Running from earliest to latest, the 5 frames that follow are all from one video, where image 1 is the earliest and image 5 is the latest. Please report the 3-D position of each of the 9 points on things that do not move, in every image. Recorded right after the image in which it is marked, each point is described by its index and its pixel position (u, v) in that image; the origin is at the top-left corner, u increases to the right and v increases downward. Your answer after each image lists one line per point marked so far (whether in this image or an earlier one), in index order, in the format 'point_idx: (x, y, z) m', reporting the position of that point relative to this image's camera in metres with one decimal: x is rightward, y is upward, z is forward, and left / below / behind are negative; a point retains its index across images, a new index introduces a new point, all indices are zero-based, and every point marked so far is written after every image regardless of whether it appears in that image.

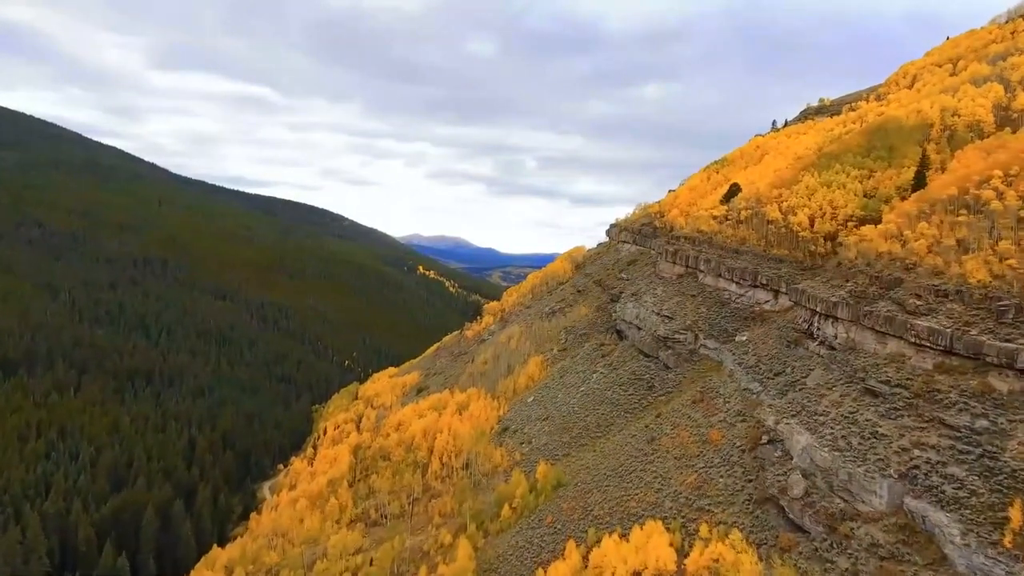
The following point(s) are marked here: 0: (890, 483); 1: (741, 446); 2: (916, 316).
0: (+7.9, -4.1, +12.2) m
1: (+6.5, -4.5, +16.6) m
2: (+10.3, -0.7, +14.9) m
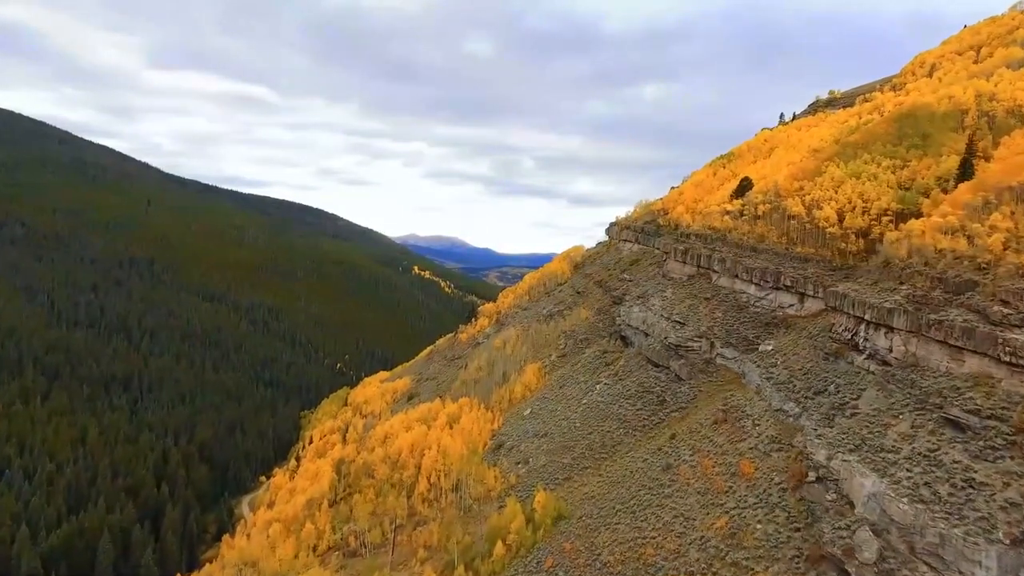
0: (+7.8, -4.2, +9.3) m
1: (+6.4, -4.6, +13.7) m
2: (+10.2, -0.8, +12.1) m
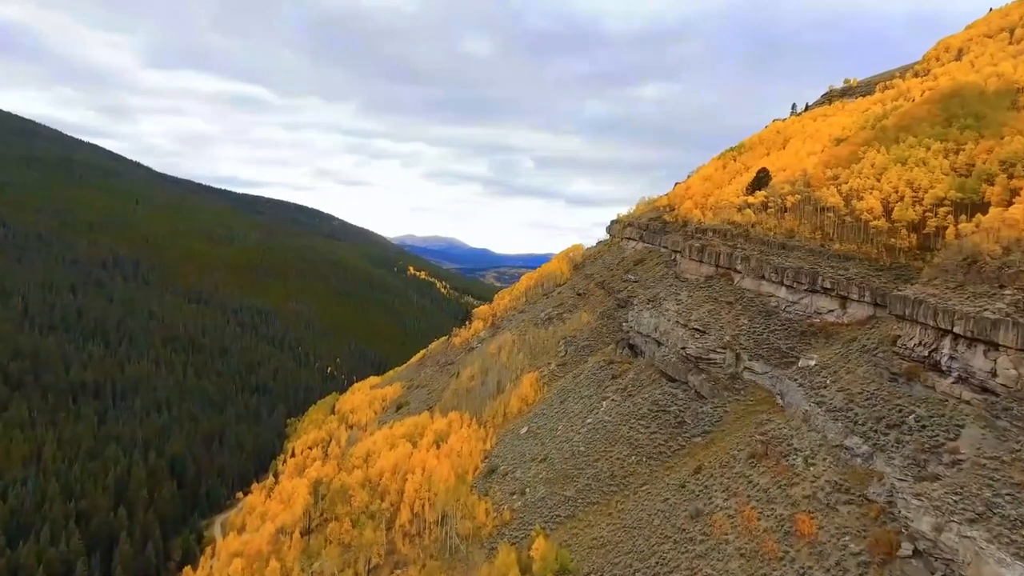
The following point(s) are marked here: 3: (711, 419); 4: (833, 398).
0: (+7.6, -4.3, +5.9) m
1: (+6.2, -4.7, +10.3) m
2: (+10.0, -0.9, +8.7) m
3: (+6.7, -4.4, +19.6) m
4: (+8.2, -2.8, +14.8) m
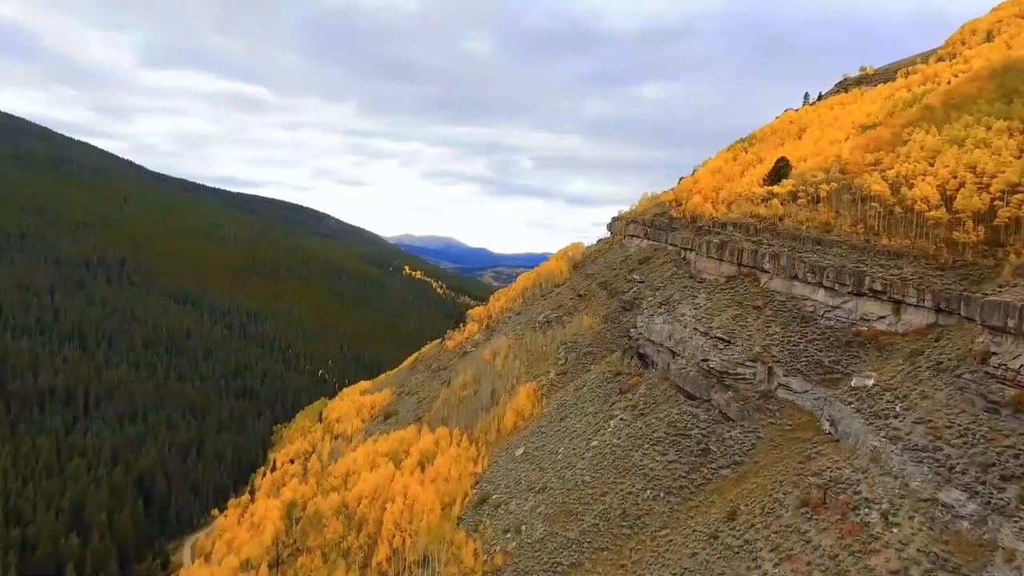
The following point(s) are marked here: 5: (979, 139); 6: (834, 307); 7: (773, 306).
0: (+7.4, -4.4, +2.7) m
1: (+6.0, -4.8, +7.1) m
2: (+9.8, -1.0, +5.5) m
3: (+6.5, -4.5, +16.4) m
4: (+8.0, -2.9, +11.6) m
5: (+15.4, +4.9, +19.3) m
6: (+9.9, -0.6, +18.1) m
7: (+8.8, -0.6, +19.5) m
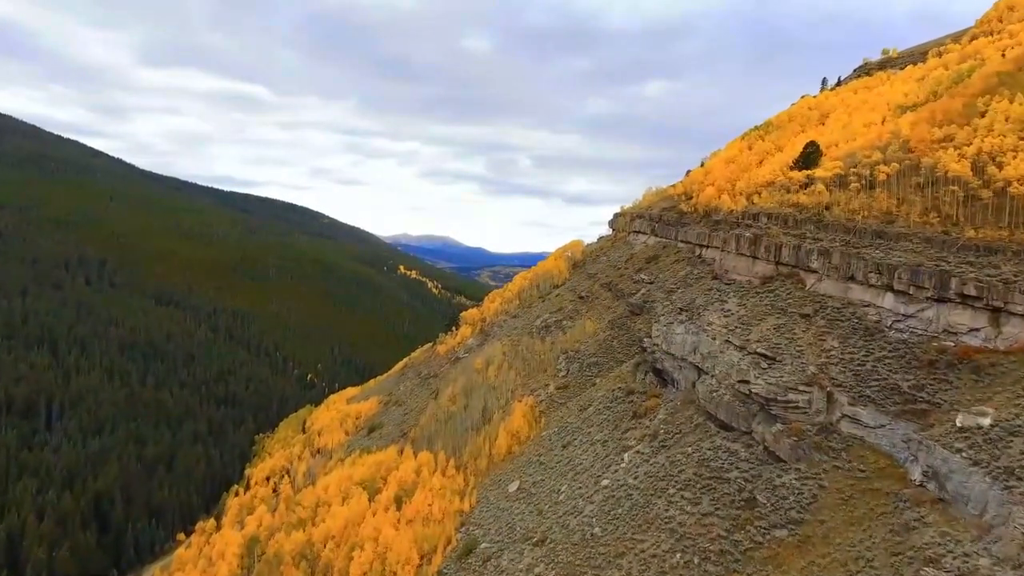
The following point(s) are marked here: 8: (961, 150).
0: (+7.3, -4.5, -1.1) m
1: (+5.8, -4.9, +3.3) m
2: (+9.6, -1.1, +1.7) m
3: (+6.2, -4.6, +12.6) m
4: (+7.7, -3.0, +7.8) m
5: (+15.2, +4.8, +15.5) m
6: (+9.7, -0.7, +14.3) m
7: (+8.5, -0.7, +15.7) m
8: (+12.9, +4.0, +17.0) m
